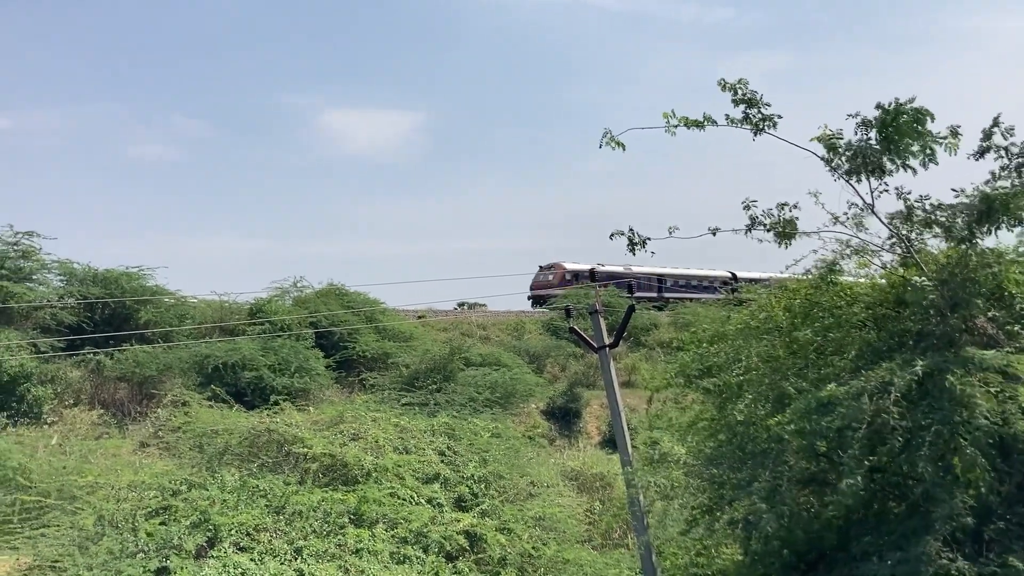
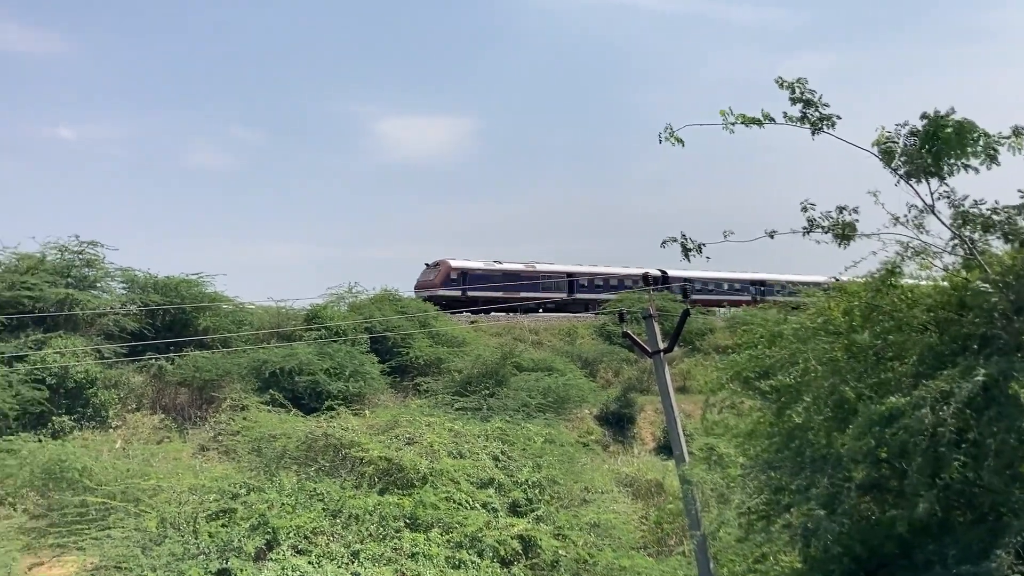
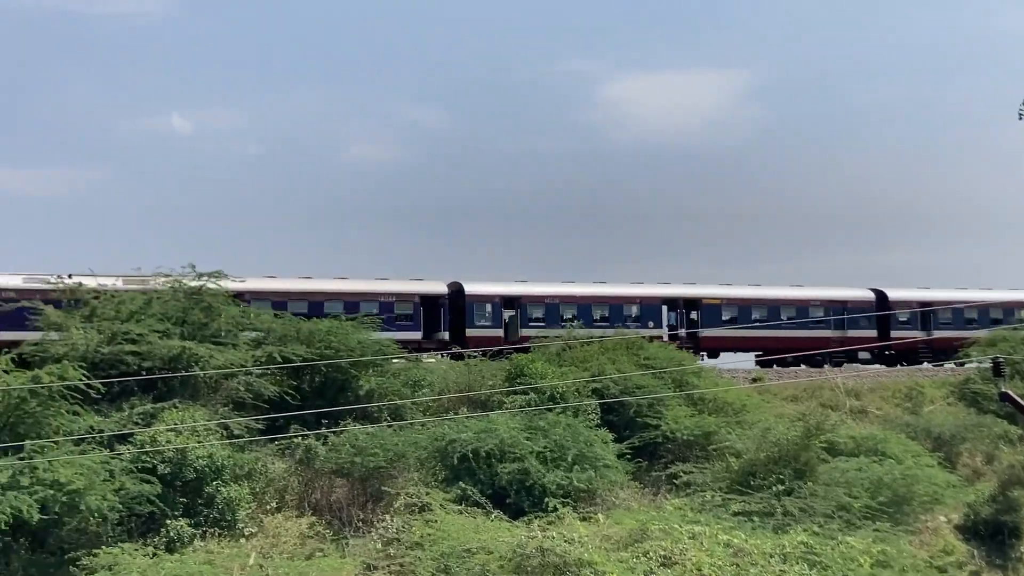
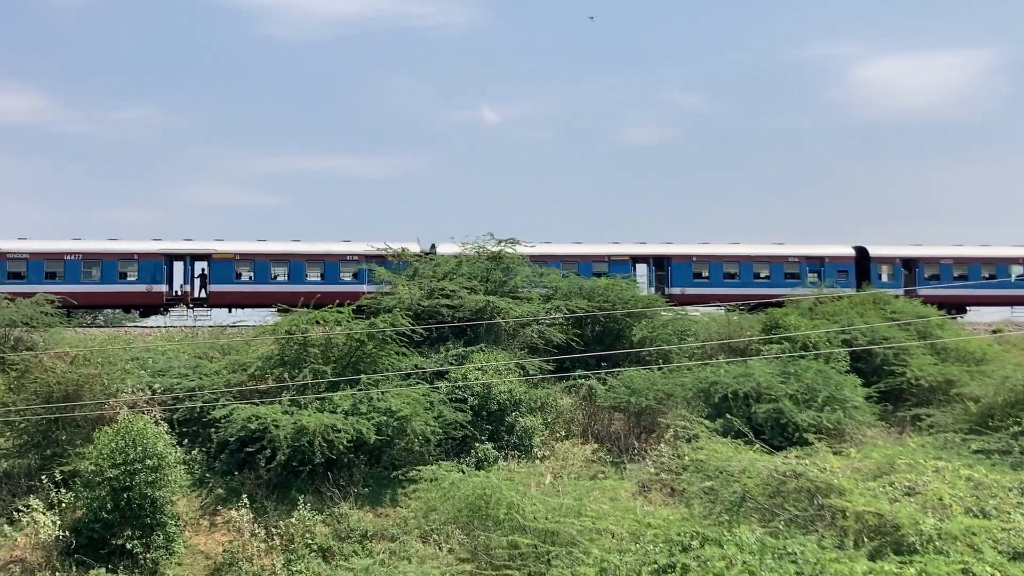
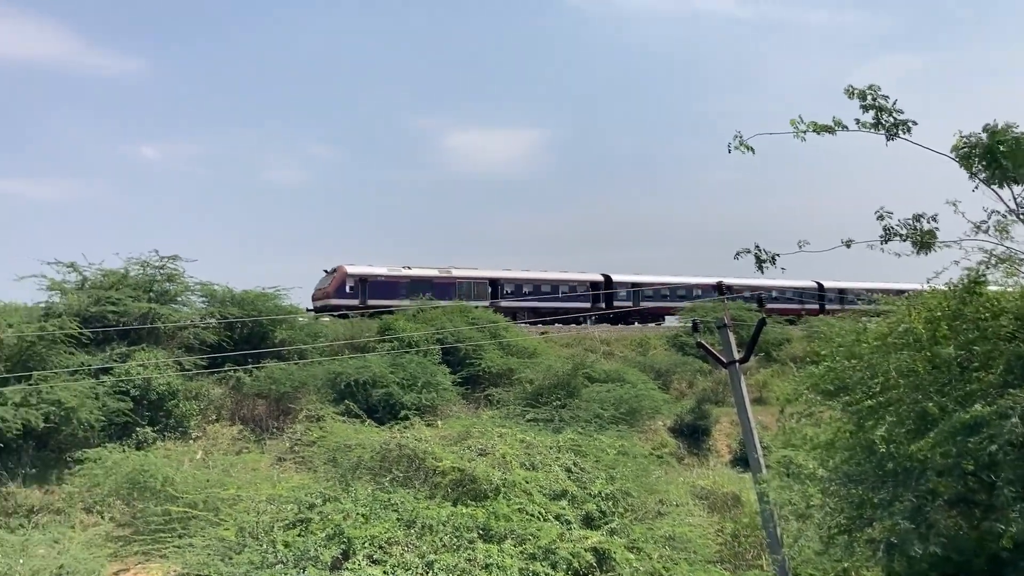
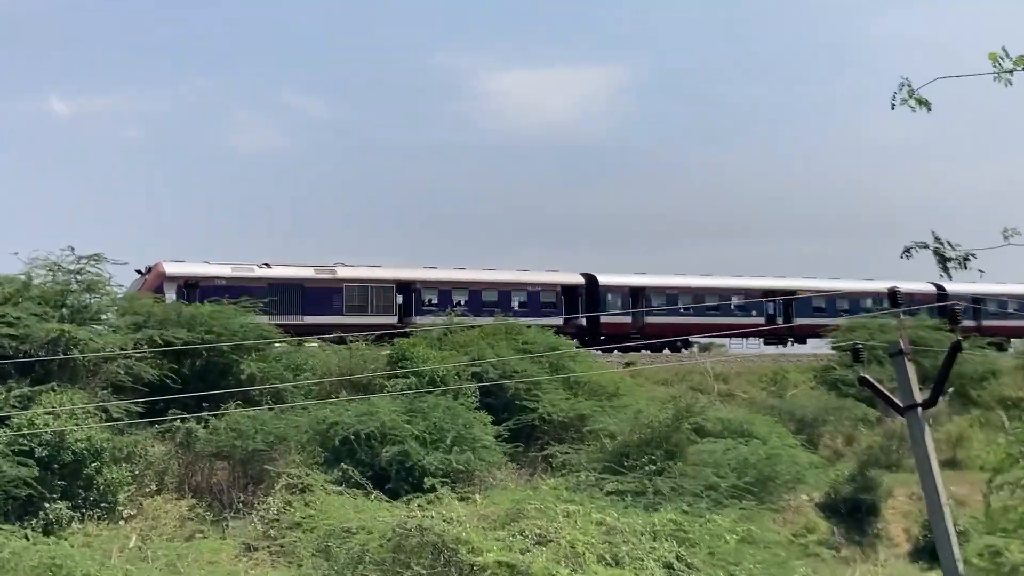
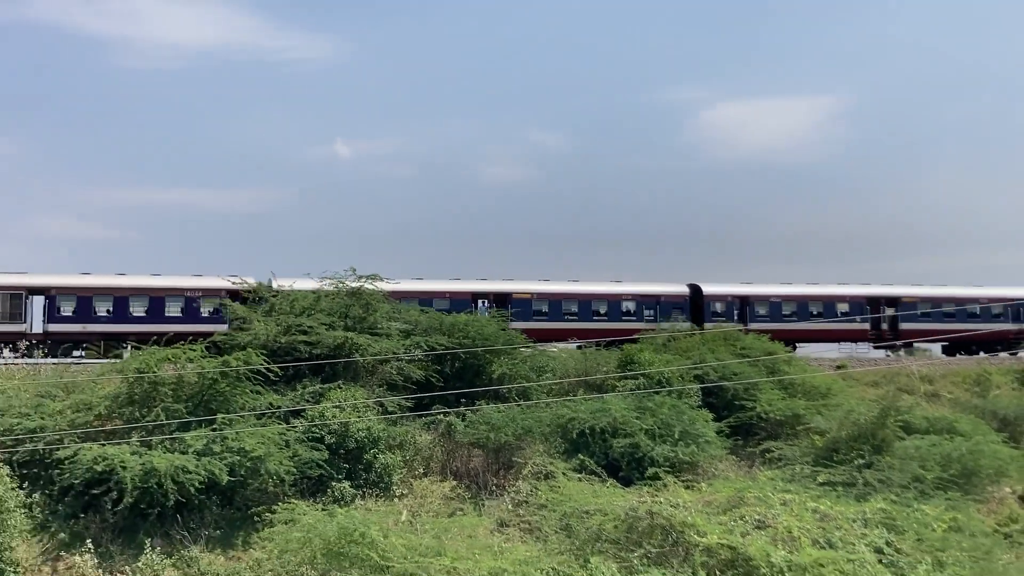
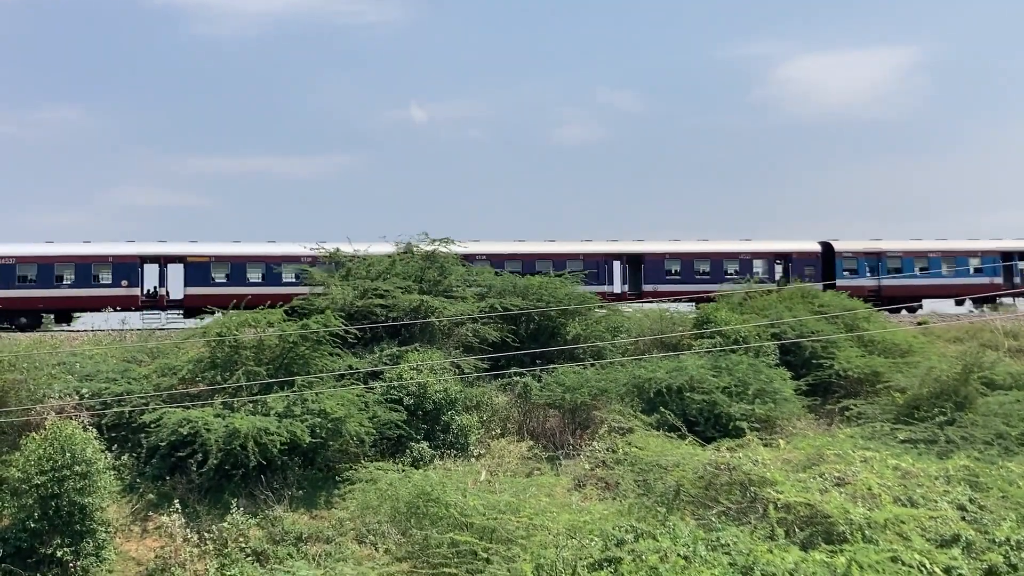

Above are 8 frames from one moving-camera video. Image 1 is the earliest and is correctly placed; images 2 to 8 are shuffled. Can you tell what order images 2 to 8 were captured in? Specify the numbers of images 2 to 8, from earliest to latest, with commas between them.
2, 5, 6, 3, 7, 8, 4
